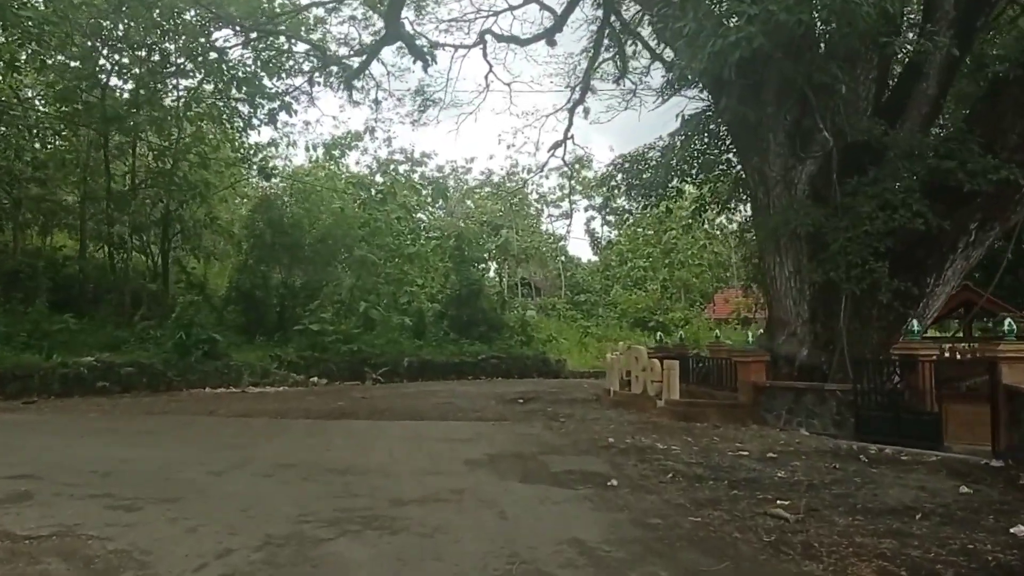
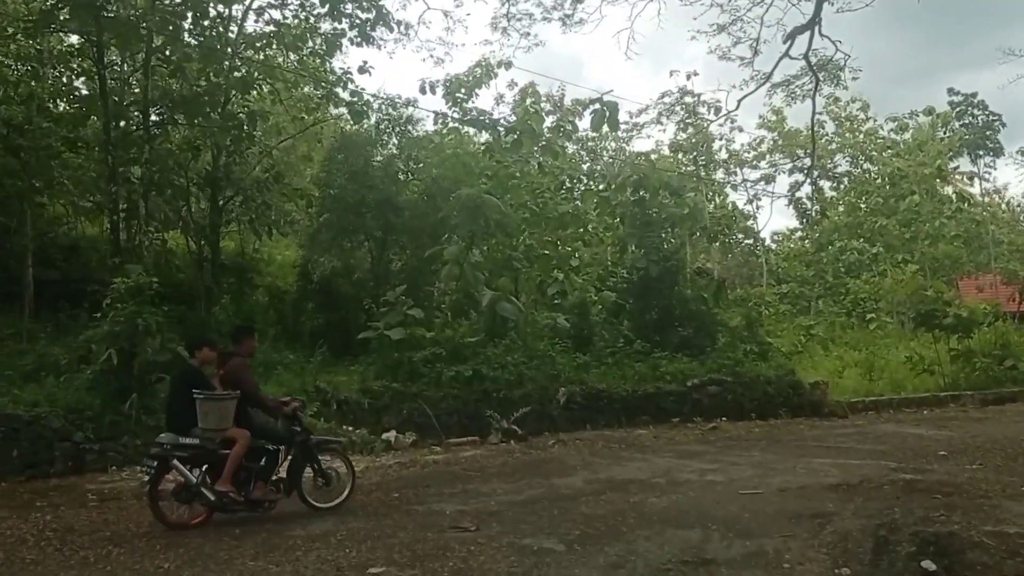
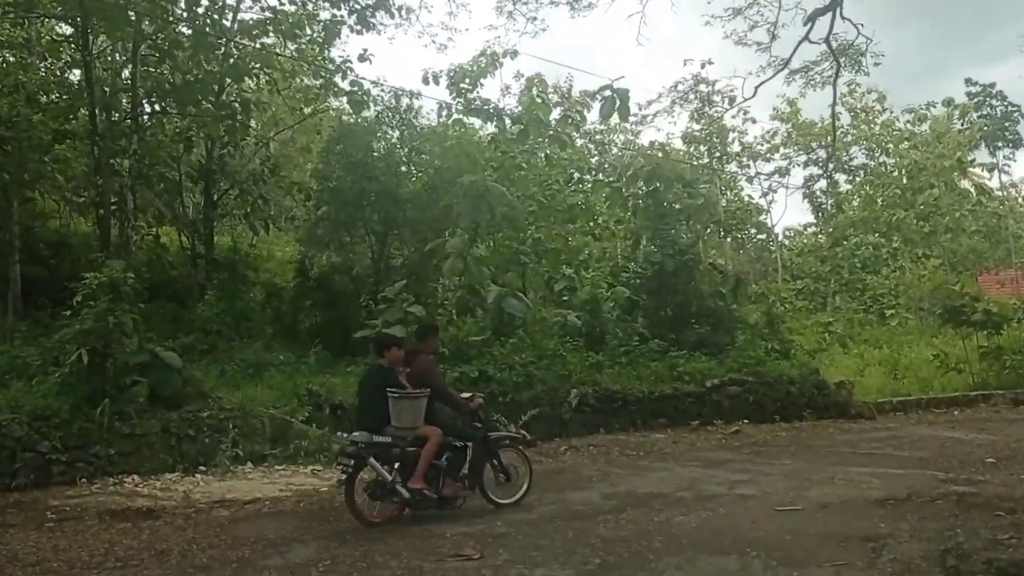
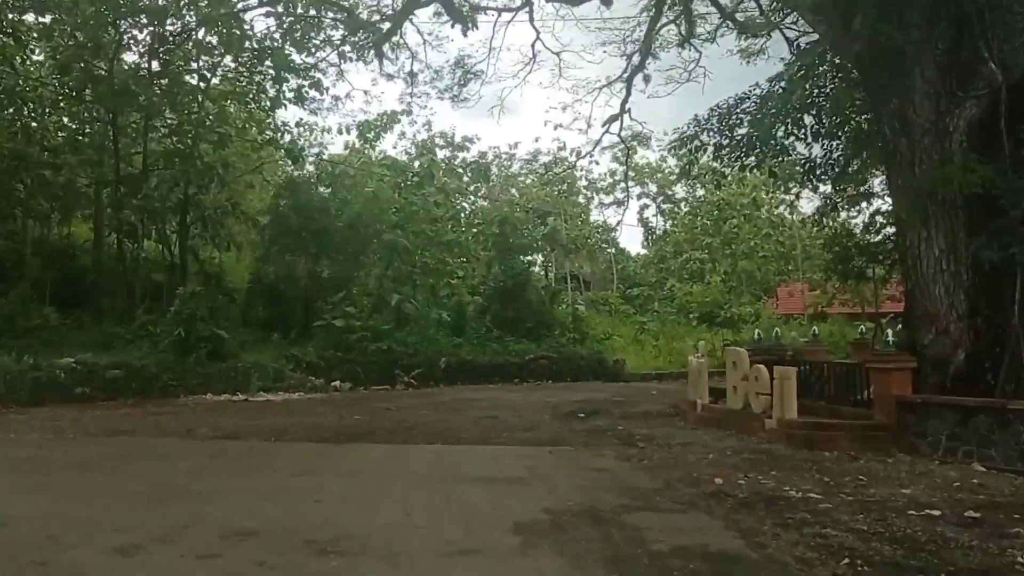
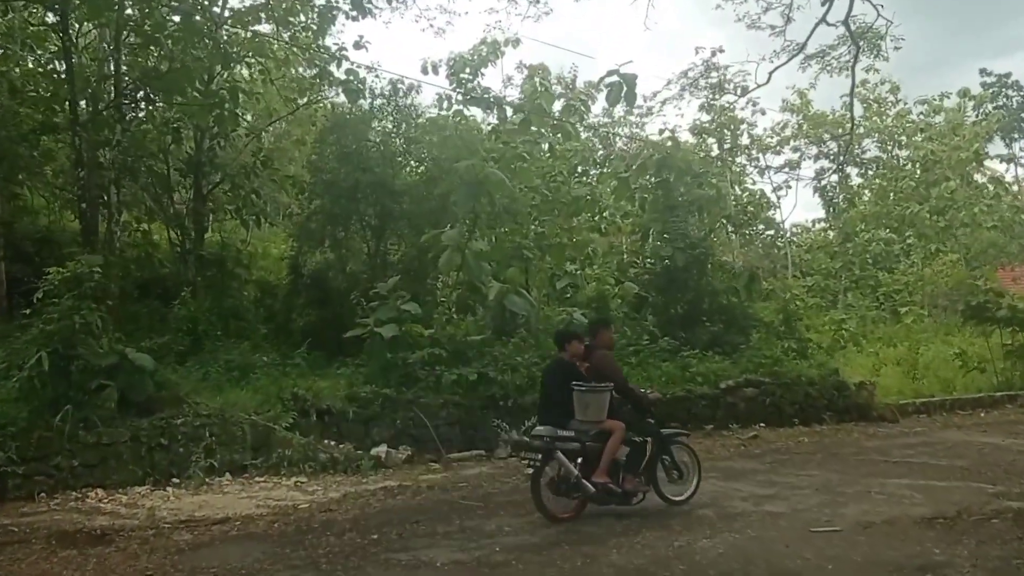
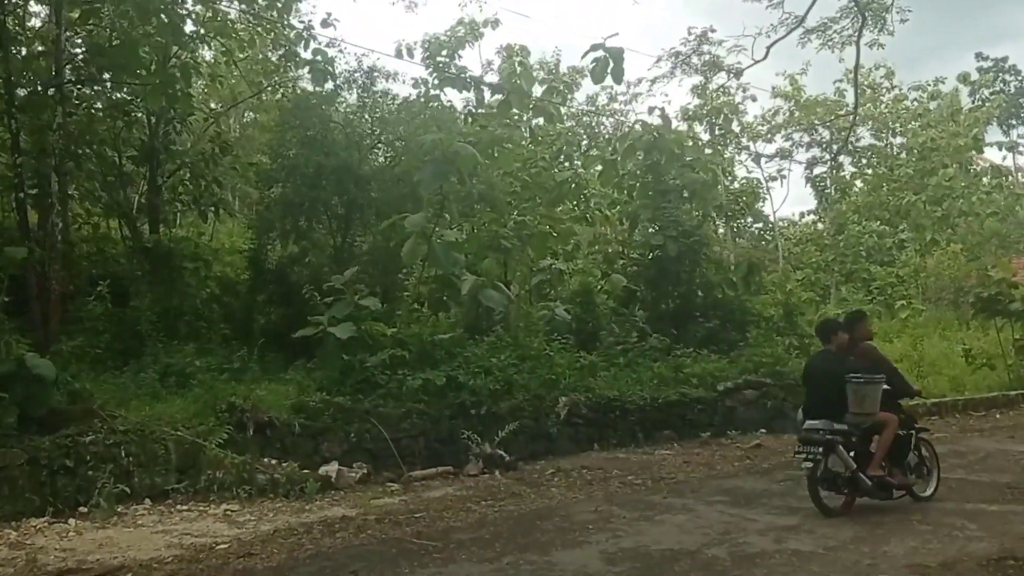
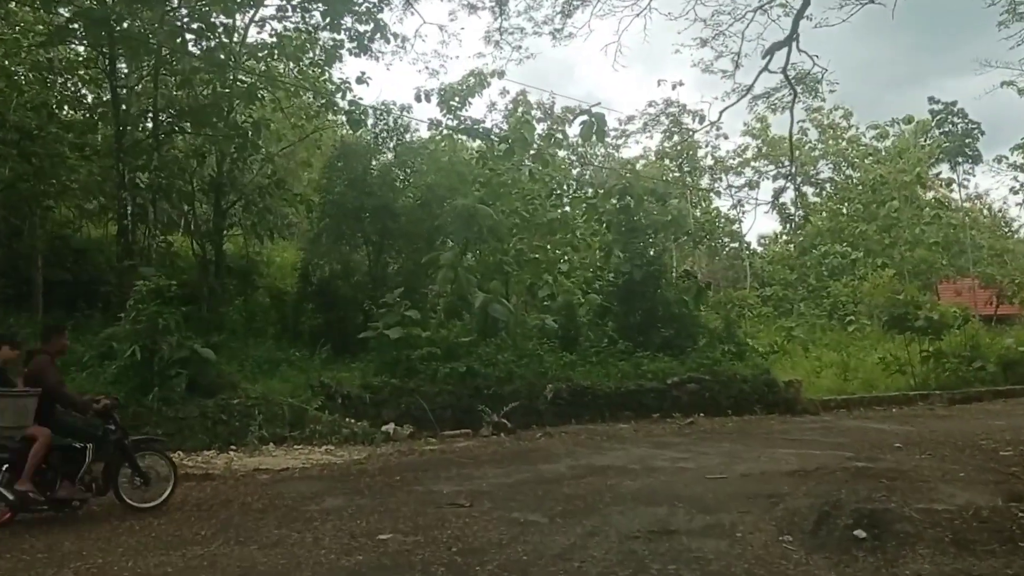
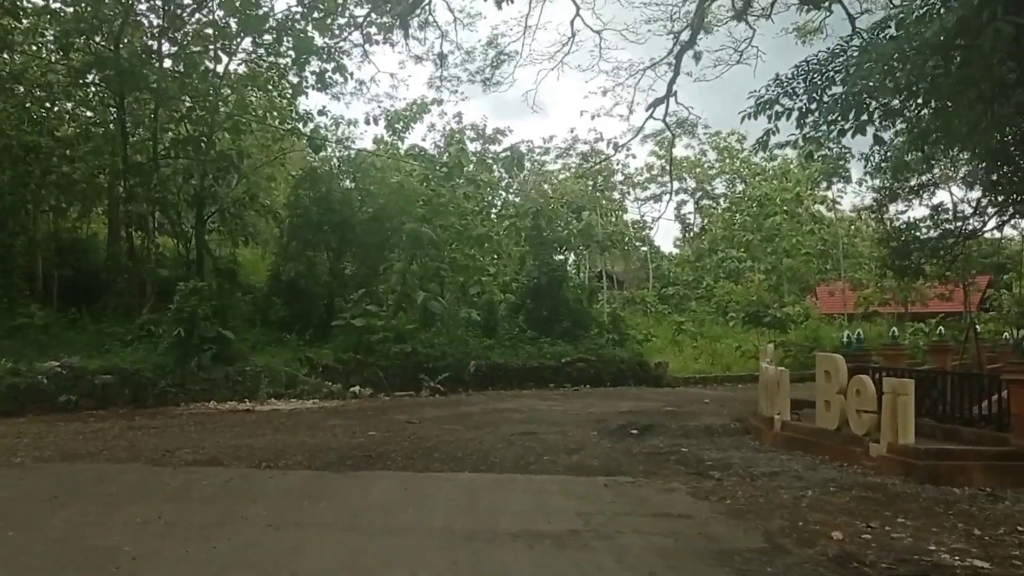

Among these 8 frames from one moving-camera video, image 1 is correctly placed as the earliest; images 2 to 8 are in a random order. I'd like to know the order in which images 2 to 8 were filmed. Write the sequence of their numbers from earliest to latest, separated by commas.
4, 8, 7, 2, 3, 5, 6
